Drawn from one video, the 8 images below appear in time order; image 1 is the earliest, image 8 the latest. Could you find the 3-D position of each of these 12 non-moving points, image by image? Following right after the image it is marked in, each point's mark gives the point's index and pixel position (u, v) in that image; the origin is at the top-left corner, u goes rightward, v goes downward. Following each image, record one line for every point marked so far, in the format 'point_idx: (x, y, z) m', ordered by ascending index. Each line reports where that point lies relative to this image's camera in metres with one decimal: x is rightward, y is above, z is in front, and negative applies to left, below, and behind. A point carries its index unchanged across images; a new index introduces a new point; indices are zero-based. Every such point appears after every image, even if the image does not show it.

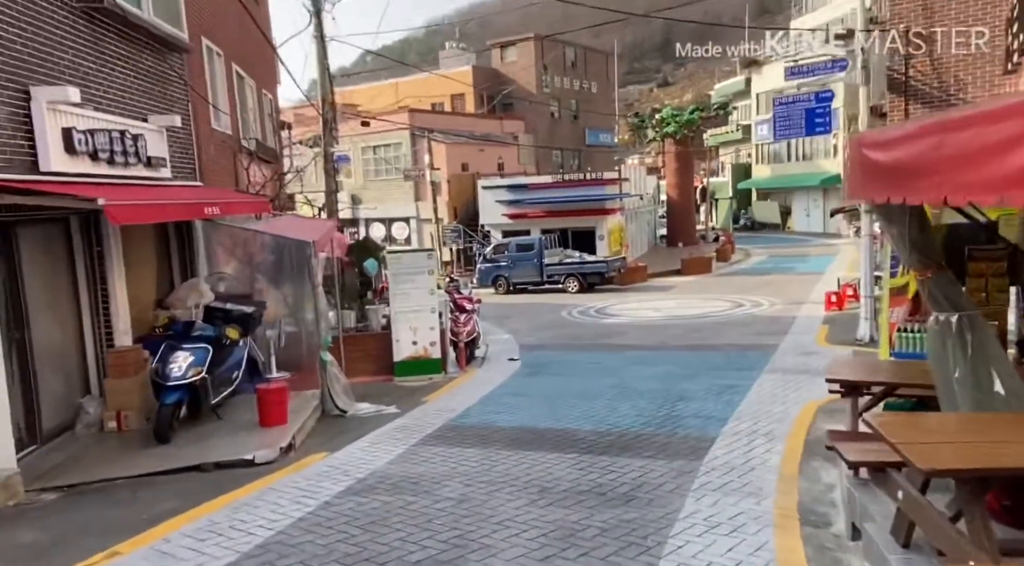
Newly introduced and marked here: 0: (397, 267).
0: (-1.6, +0.2, +12.7) m
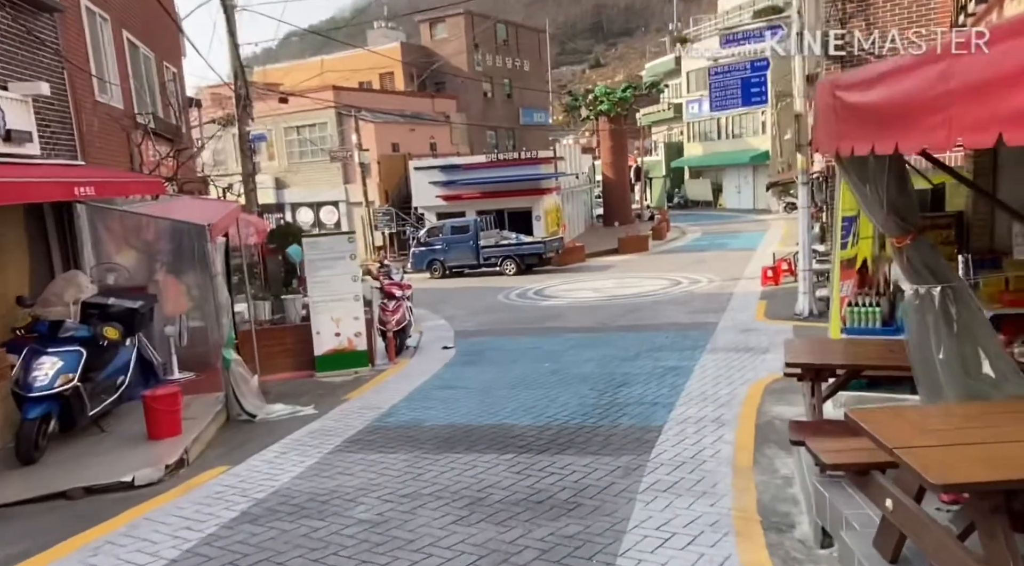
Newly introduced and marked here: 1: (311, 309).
0: (-2.5, +0.4, +11.6) m
1: (-2.5, -0.3, +11.7) m
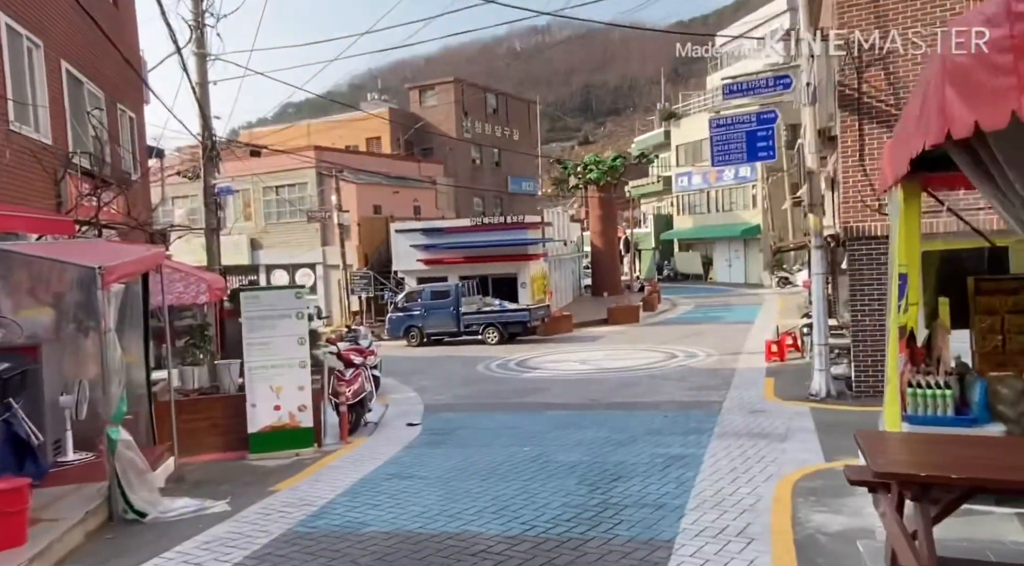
0: (-2.7, -0.3, +9.8) m
1: (-2.8, -1.0, +9.8) m
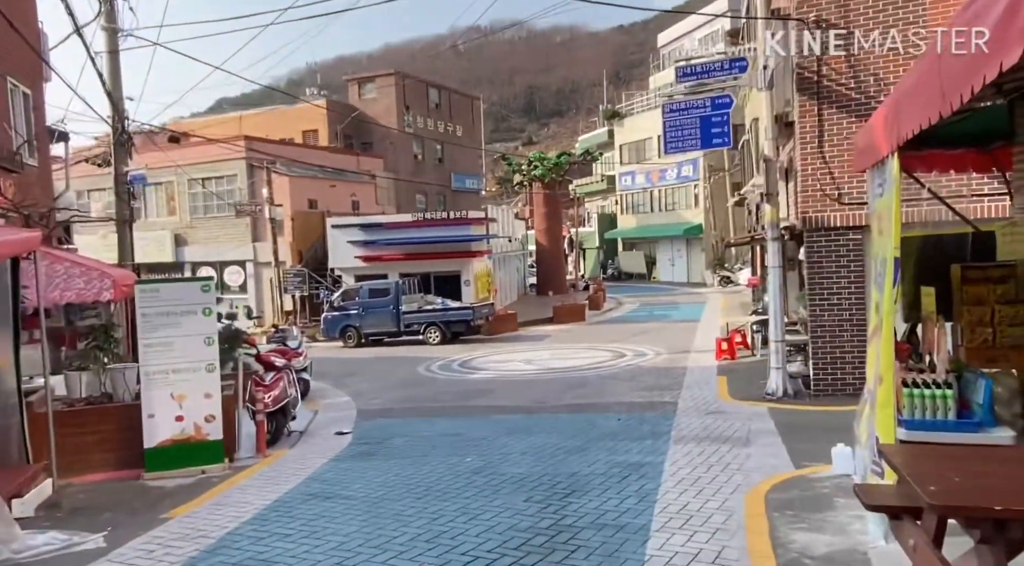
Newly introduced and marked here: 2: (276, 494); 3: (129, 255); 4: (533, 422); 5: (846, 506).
0: (-3.3, -0.2, +8.5) m
1: (-3.4, -0.9, +8.5) m
2: (-2.0, -1.8, +7.8) m
3: (-6.9, +0.5, +16.7) m
4: (+0.3, -1.8, +12.3) m
5: (+2.6, -1.8, +7.3) m
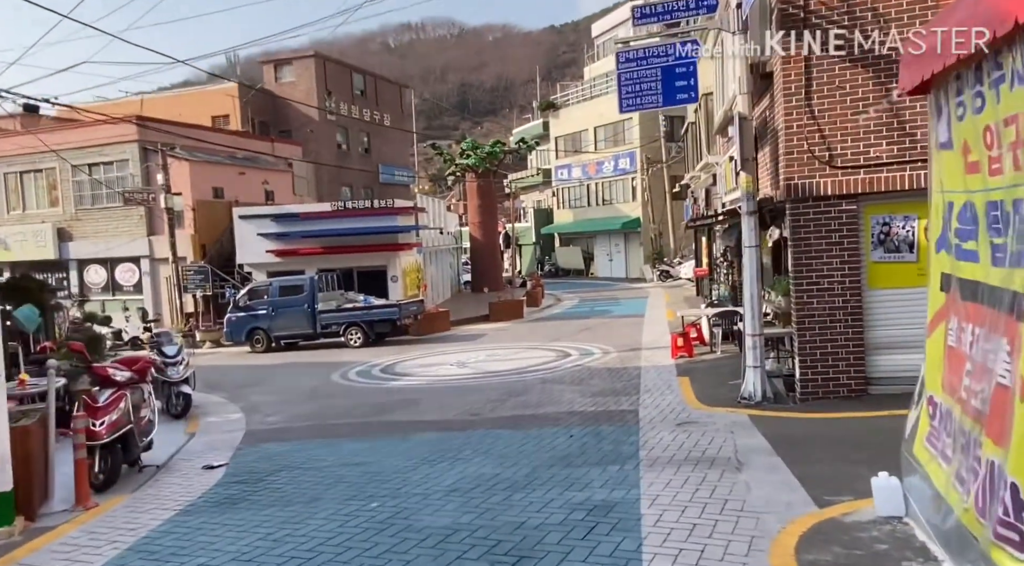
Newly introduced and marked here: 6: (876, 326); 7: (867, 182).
0: (-3.8, -0.1, +5.7) m
1: (-3.9, -0.8, +5.7) m
2: (-2.5, -1.6, +5.0) m
3: (-8.0, +0.6, +13.6) m
4: (-0.5, -1.7, +9.7) m
5: (+2.2, -1.6, +4.9) m
6: (+4.4, -0.5, +11.1) m
7: (+4.2, +1.2, +10.8) m
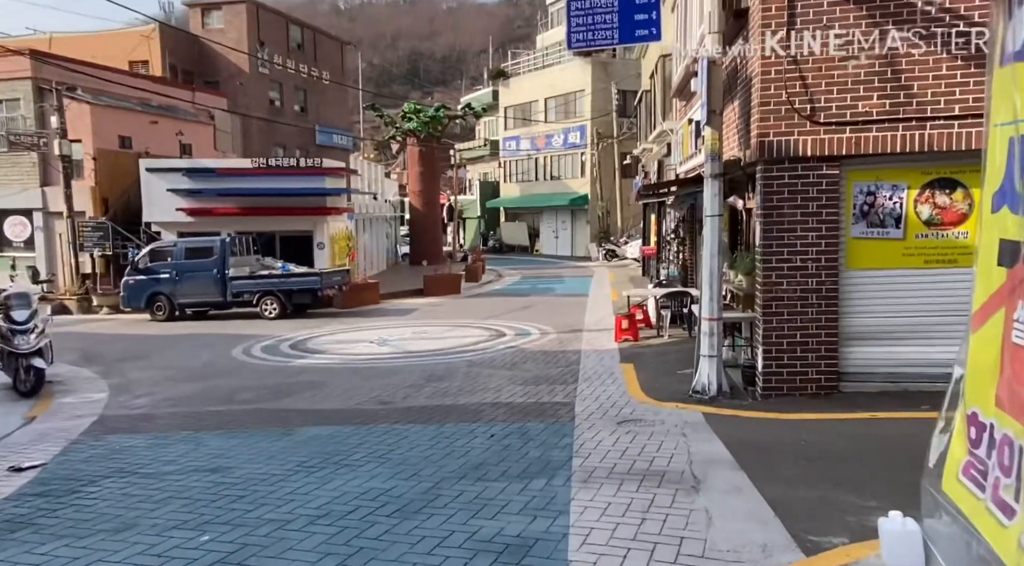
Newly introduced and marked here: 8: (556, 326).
0: (-4.4, +0.2, +3.6) m
1: (-4.5, -0.5, +3.6) m
2: (-3.0, -1.4, +3.1) m
3: (-9.0, +1.2, +11.3) m
4: (-1.3, -1.3, +7.8) m
5: (+1.7, -1.4, +3.2) m
6: (+3.5, -0.3, +9.5) m
7: (+3.4, +1.4, +9.2) m
8: (+0.9, -0.9, +18.6) m
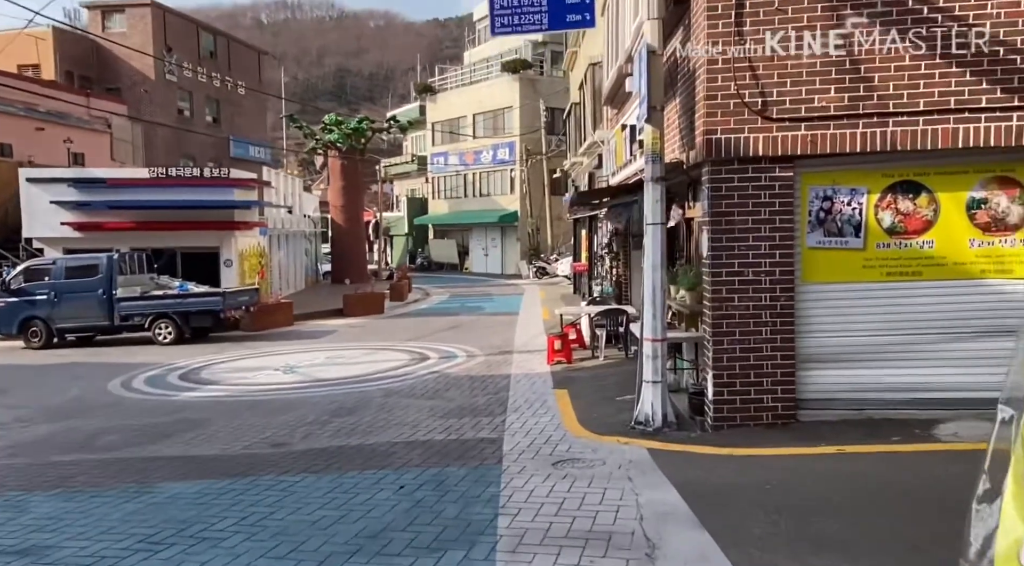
0: (-4.7, +0.2, +1.9) m
1: (-4.7, -0.6, +1.9) m
2: (-3.2, -1.4, +1.5) m
3: (-9.8, +1.0, +9.2) m
4: (-1.9, -1.5, +6.3) m
5: (+1.4, -1.5, +1.9) m
6: (+2.8, -0.4, +8.4) m
7: (+2.6, +1.3, +8.1) m
8: (-0.5, -1.2, +17.2) m
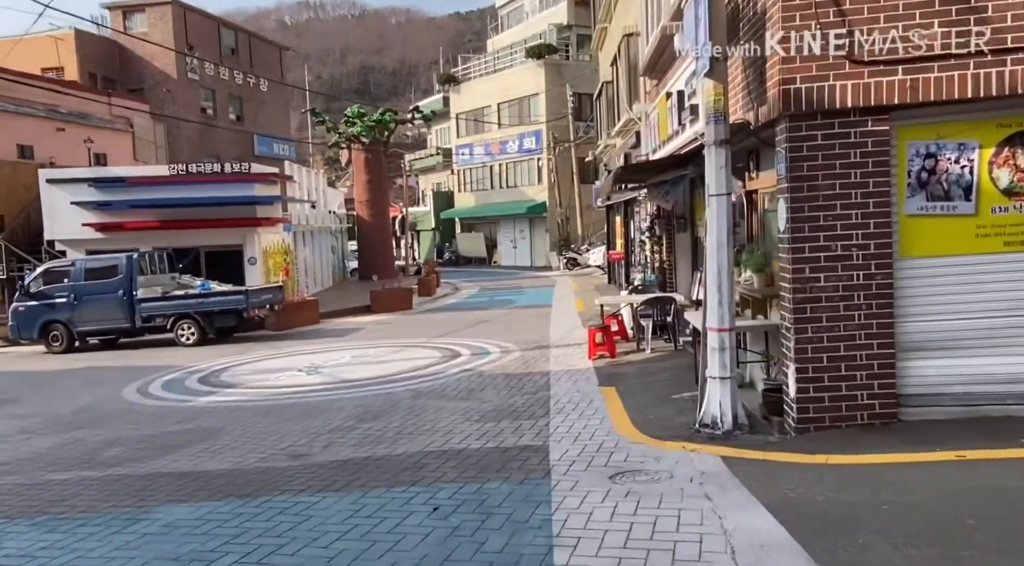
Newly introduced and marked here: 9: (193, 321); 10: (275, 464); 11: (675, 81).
0: (-4.5, +0.1, +0.9) m
1: (-4.6, -0.6, +0.9) m
2: (-3.1, -1.4, +0.4) m
3: (-9.5, +0.9, +8.4) m
4: (-1.6, -1.4, +5.2) m
5: (+1.6, -1.4, +0.7) m
6: (+3.1, -0.3, +7.2) m
7: (+2.9, +1.4, +6.8) m
8: (+0.1, -1.0, +16.1) m
9: (-5.9, -0.7, +16.9) m
10: (-2.0, -1.5, +7.8) m
11: (+2.1, +2.7, +12.2) m
